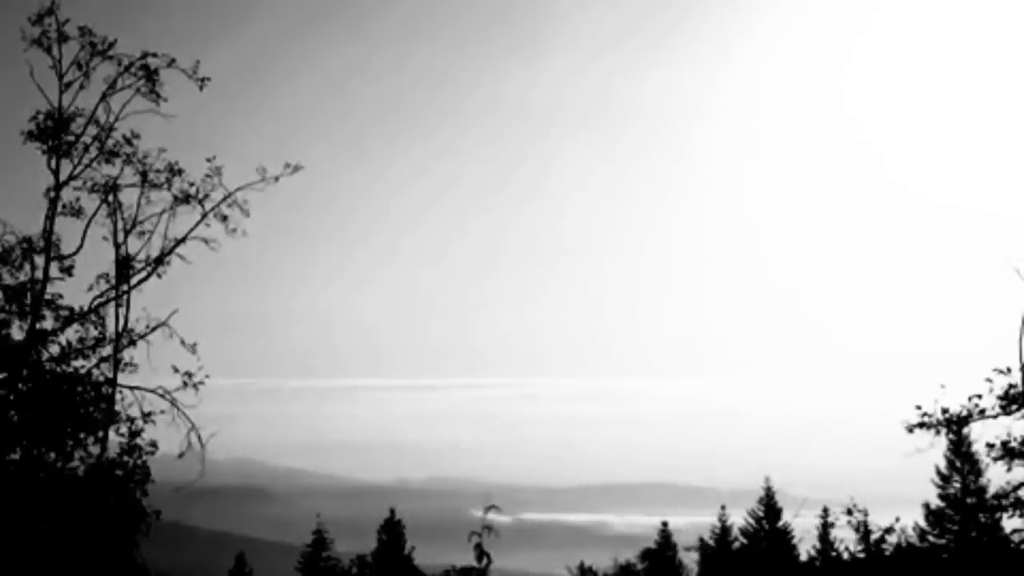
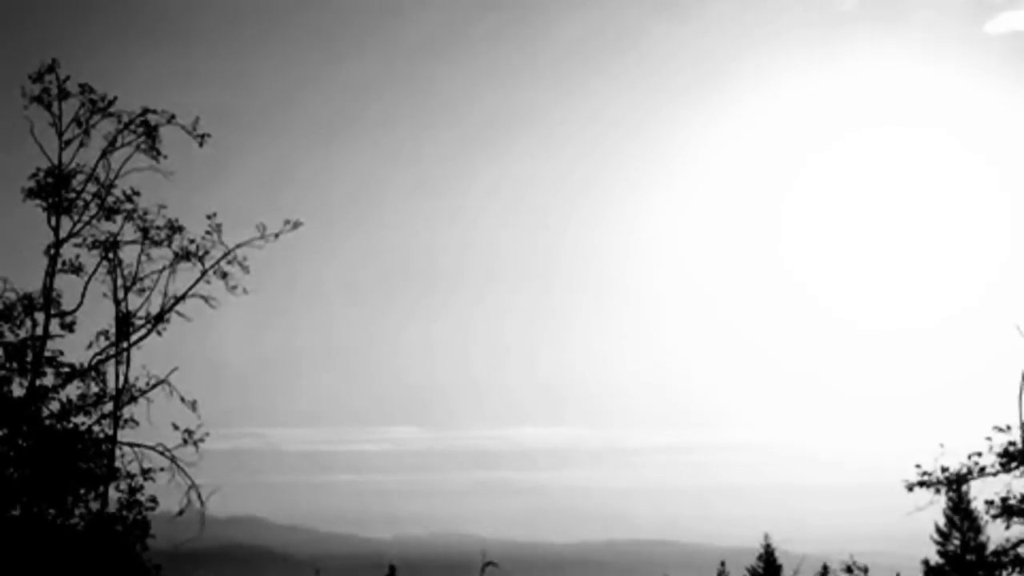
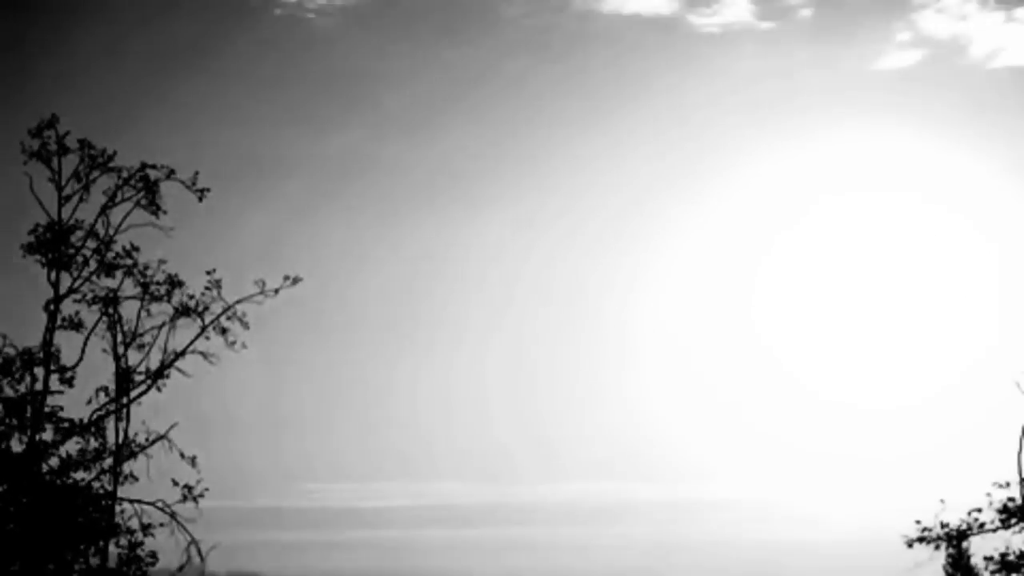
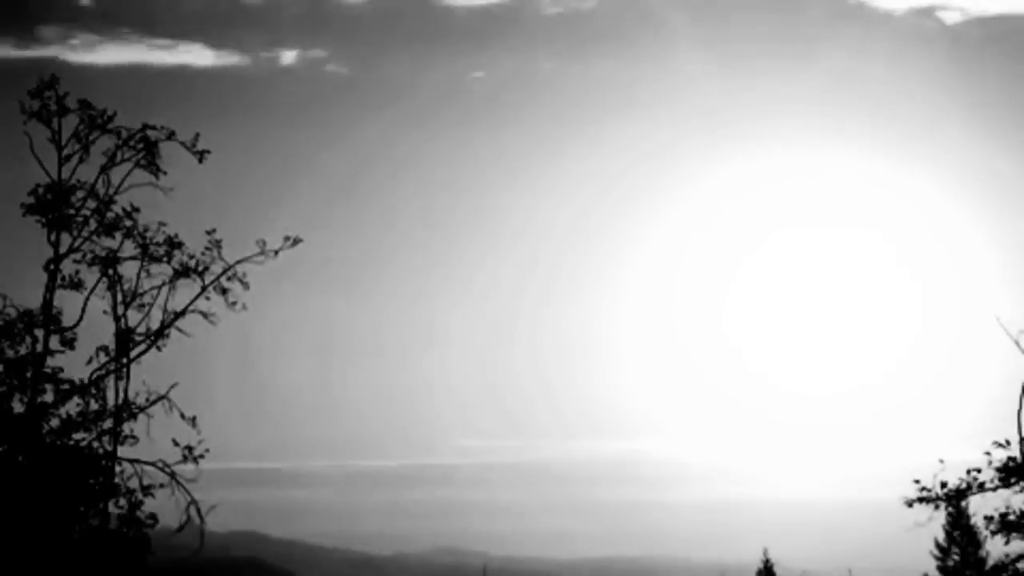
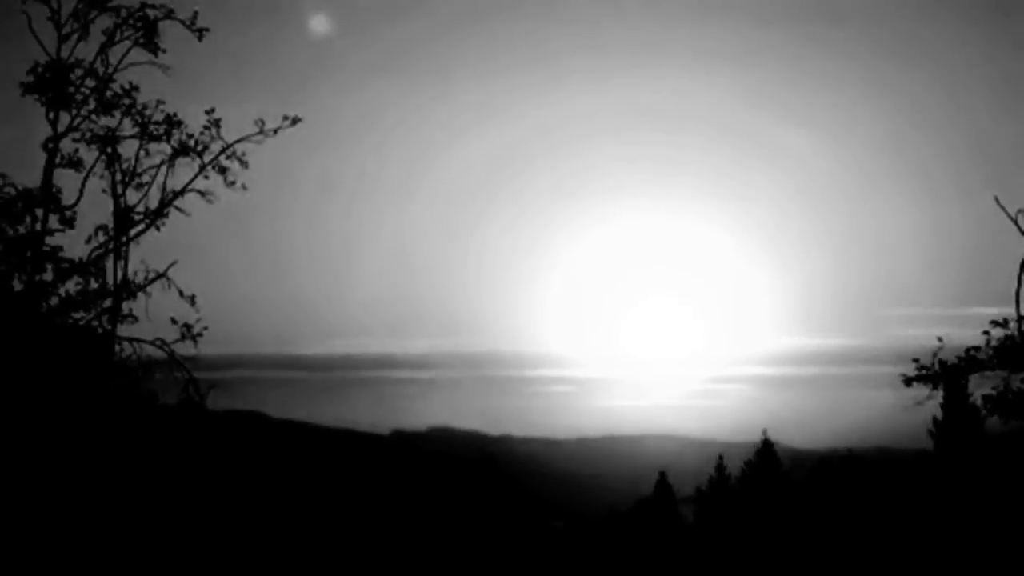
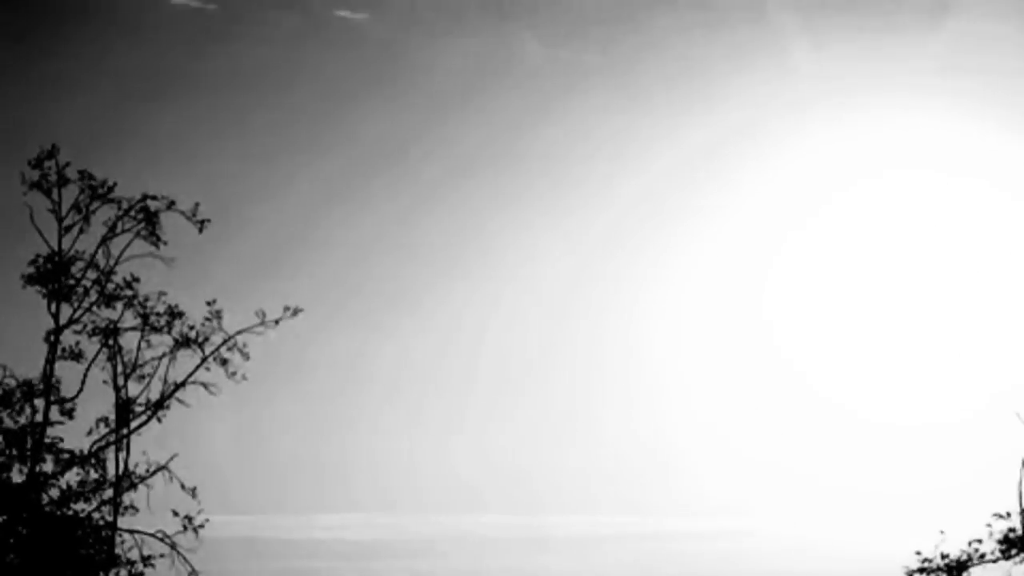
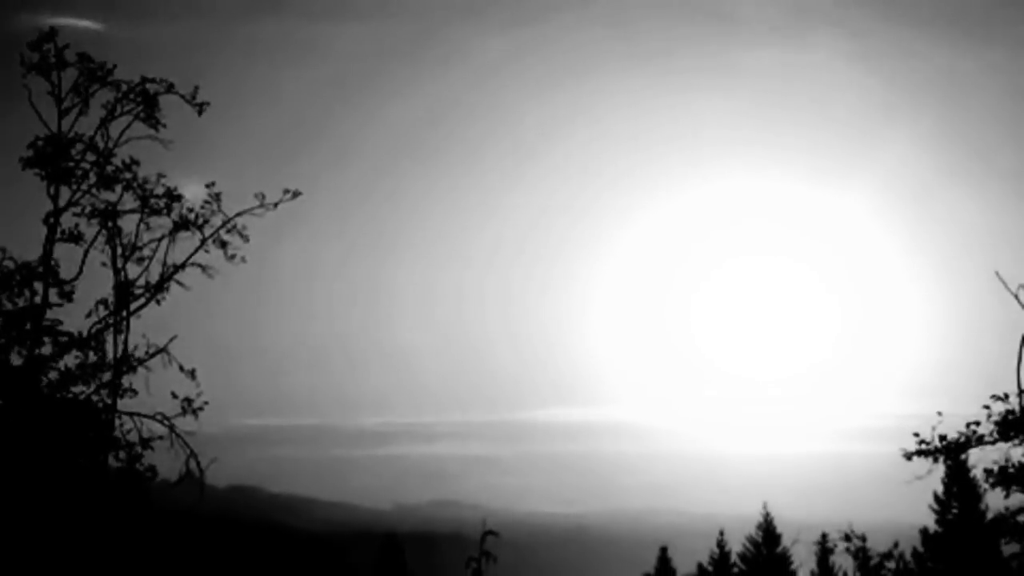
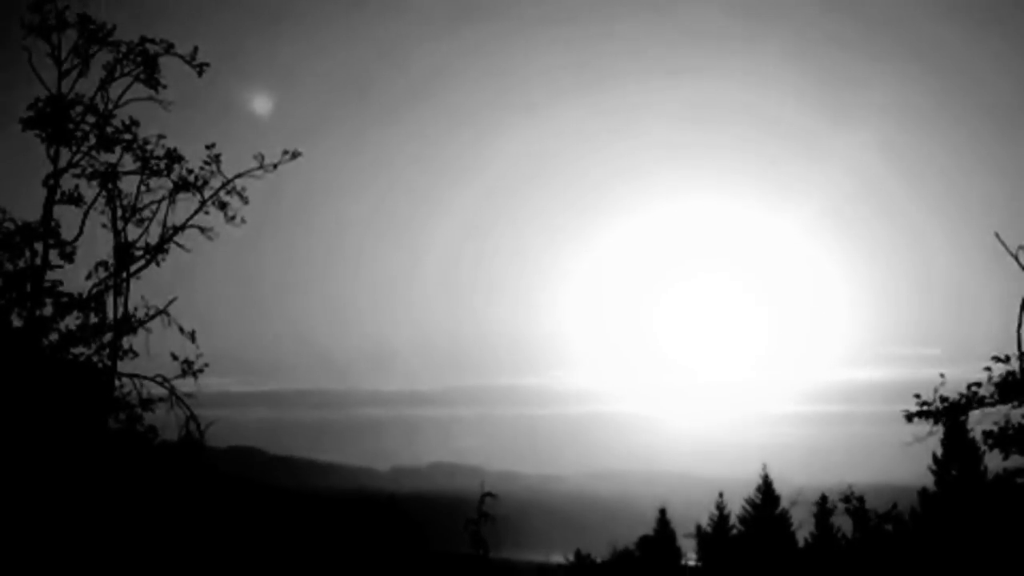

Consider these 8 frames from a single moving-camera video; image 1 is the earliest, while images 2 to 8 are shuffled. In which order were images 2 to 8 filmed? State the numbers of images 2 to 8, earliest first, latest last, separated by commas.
2, 6, 3, 4, 7, 8, 5
